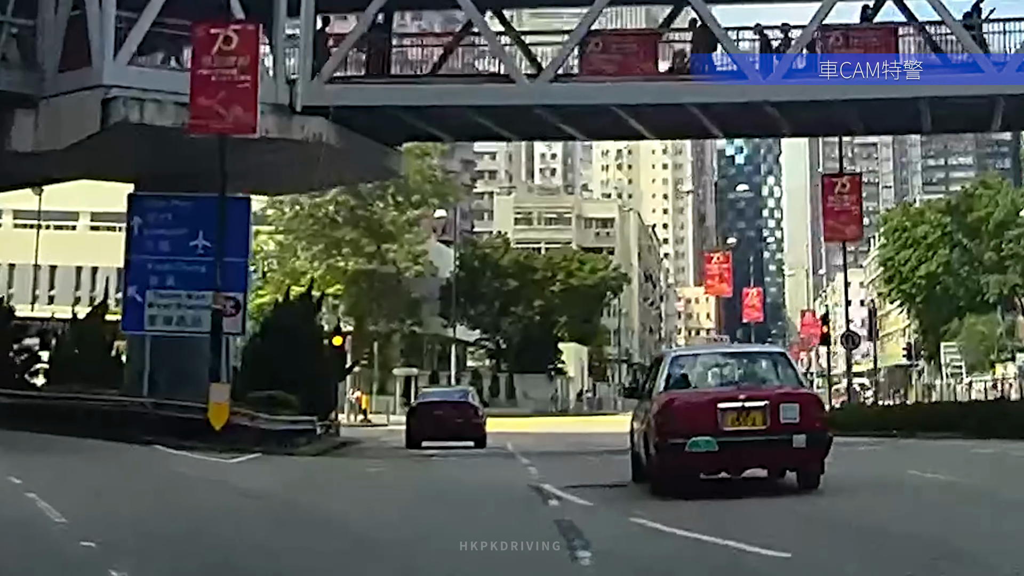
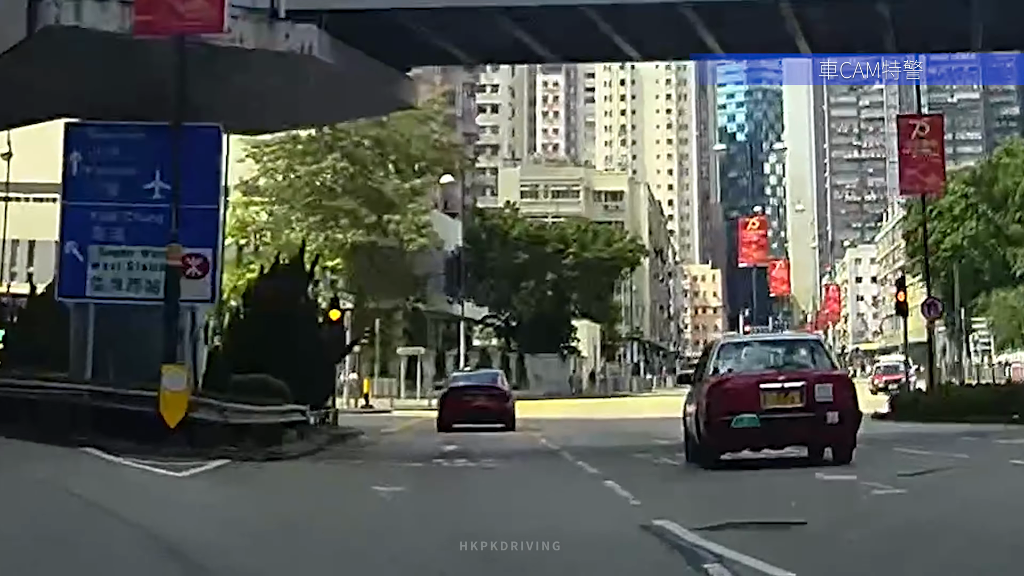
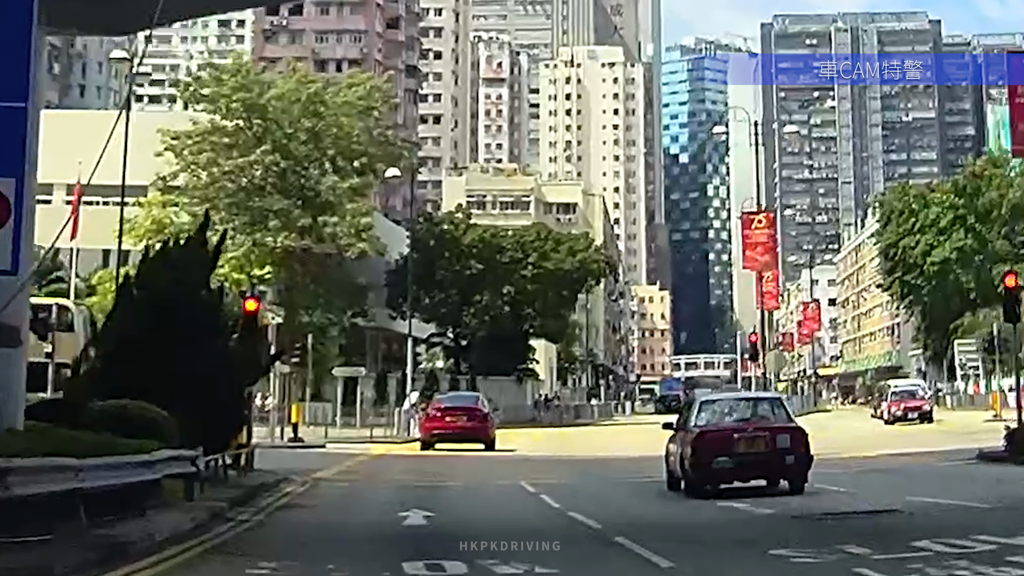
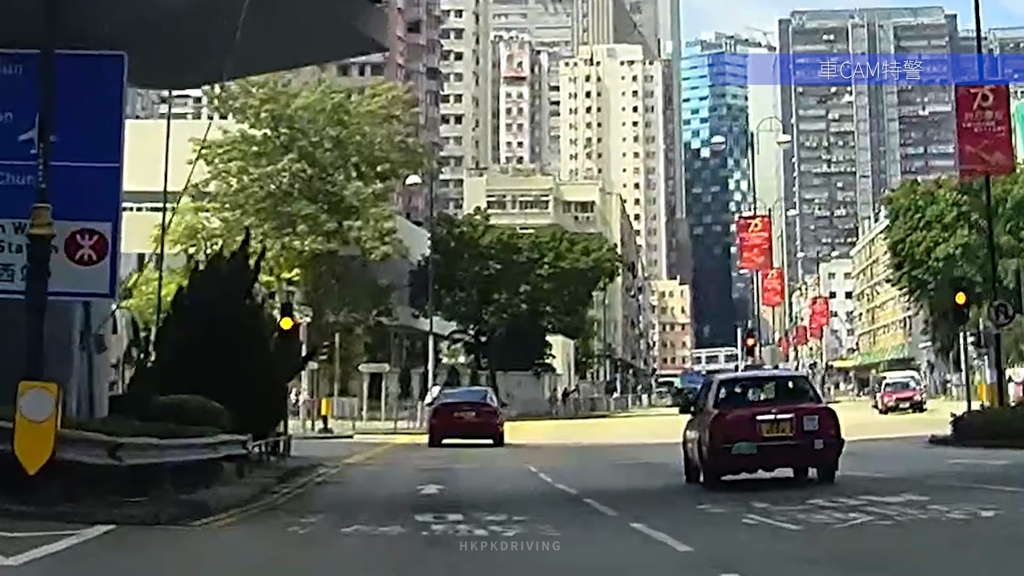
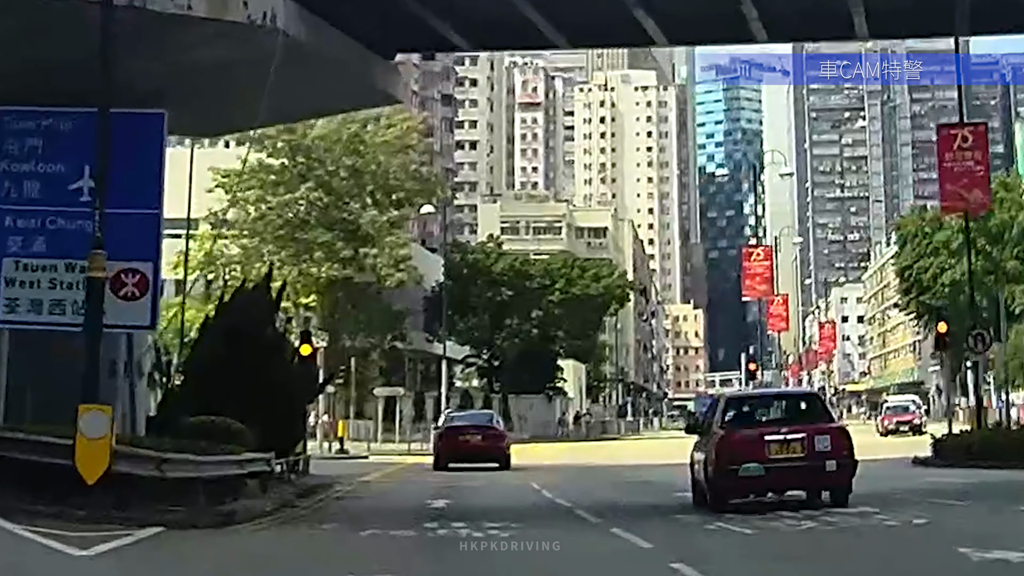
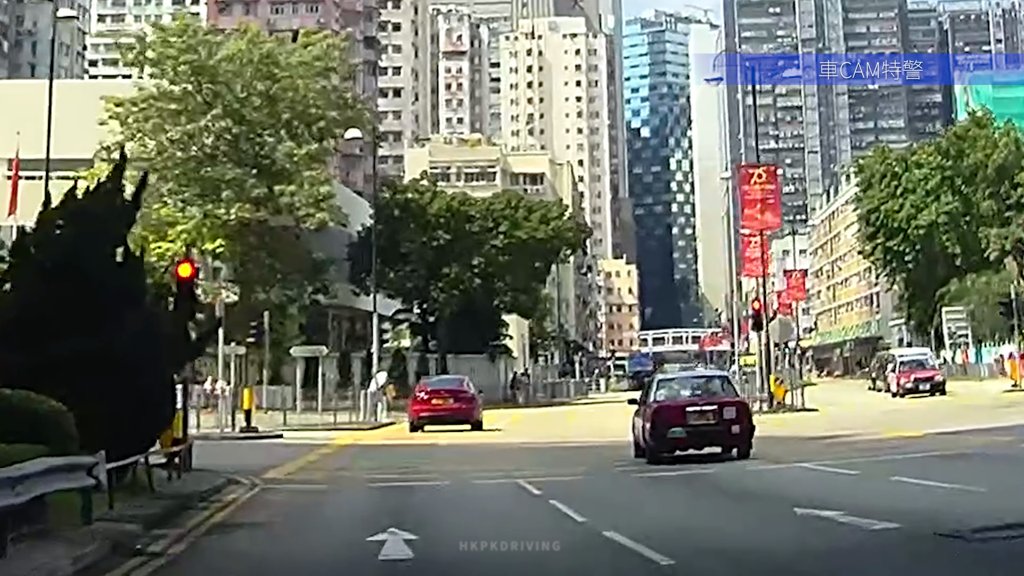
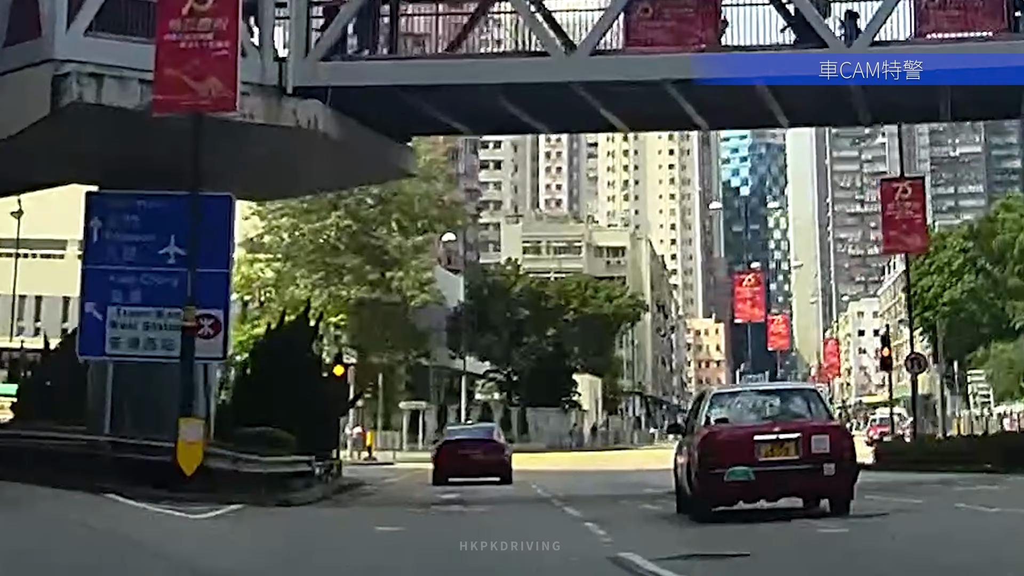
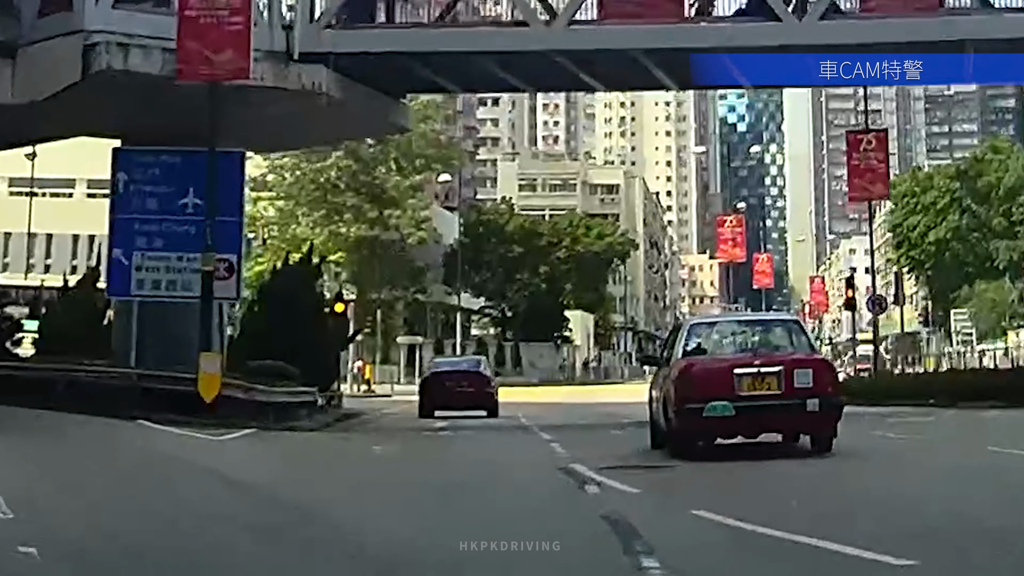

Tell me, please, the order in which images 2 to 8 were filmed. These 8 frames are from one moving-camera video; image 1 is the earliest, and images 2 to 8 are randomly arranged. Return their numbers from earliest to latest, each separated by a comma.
8, 7, 2, 5, 4, 3, 6
